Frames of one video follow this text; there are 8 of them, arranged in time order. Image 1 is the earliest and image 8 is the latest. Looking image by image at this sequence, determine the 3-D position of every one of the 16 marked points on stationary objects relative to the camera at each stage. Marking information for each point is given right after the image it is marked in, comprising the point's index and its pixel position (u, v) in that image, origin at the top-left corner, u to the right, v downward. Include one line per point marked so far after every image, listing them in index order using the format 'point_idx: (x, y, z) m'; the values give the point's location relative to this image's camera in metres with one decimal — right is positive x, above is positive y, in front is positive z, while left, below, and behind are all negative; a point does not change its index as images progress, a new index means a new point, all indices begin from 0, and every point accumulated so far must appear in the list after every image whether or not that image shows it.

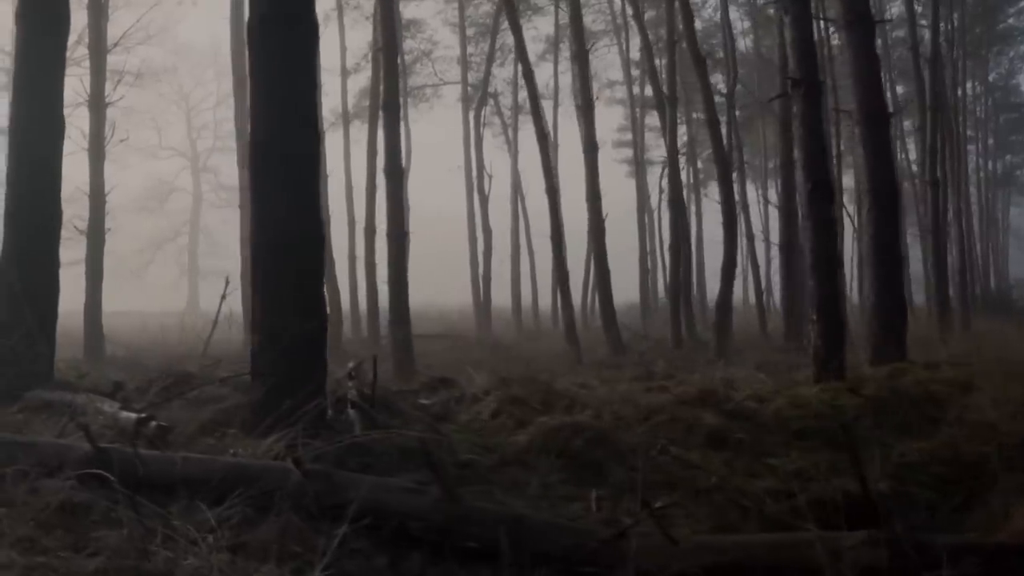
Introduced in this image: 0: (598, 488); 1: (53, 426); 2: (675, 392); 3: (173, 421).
0: (+0.6, -1.4, +6.4) m
1: (-3.4, -1.0, +6.7) m
2: (+1.6, -1.0, +8.9) m
3: (-2.5, -1.0, +6.6) m
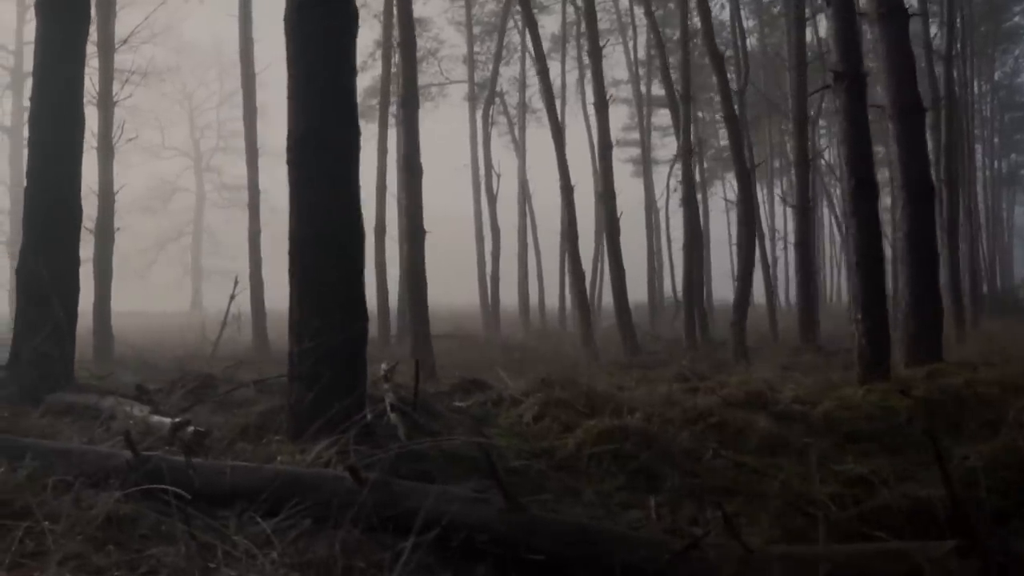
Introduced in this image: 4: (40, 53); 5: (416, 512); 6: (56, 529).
0: (+0.9, -1.4, +6.1) m
1: (-3.0, -1.0, +6.4) m
2: (+2.0, -1.0, +8.6) m
3: (-2.1, -1.0, +6.3) m
4: (-4.8, +2.3, +9.2) m
5: (-0.5, -1.1, +4.3) m
6: (-1.9, -1.0, +3.8) m
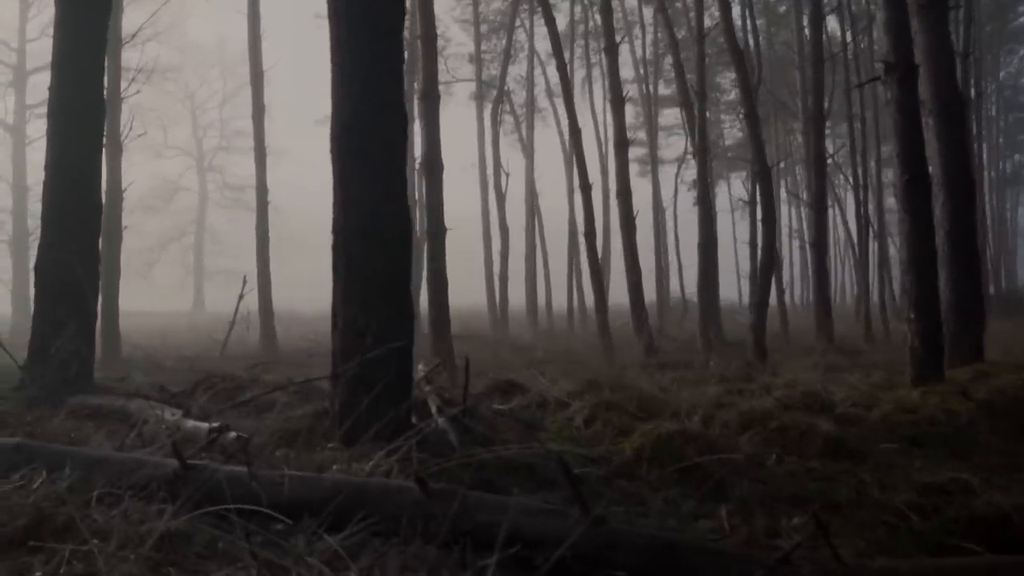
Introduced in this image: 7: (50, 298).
0: (+1.3, -1.4, +5.7) m
1: (-2.6, -1.0, +6.0) m
2: (+2.4, -1.0, +8.2) m
3: (-1.7, -0.9, +5.9) m
4: (-4.4, +2.4, +8.8) m
5: (-0.1, -1.0, +4.0) m
6: (-1.6, -1.0, +3.5) m
7: (-4.3, -0.2, +8.4) m
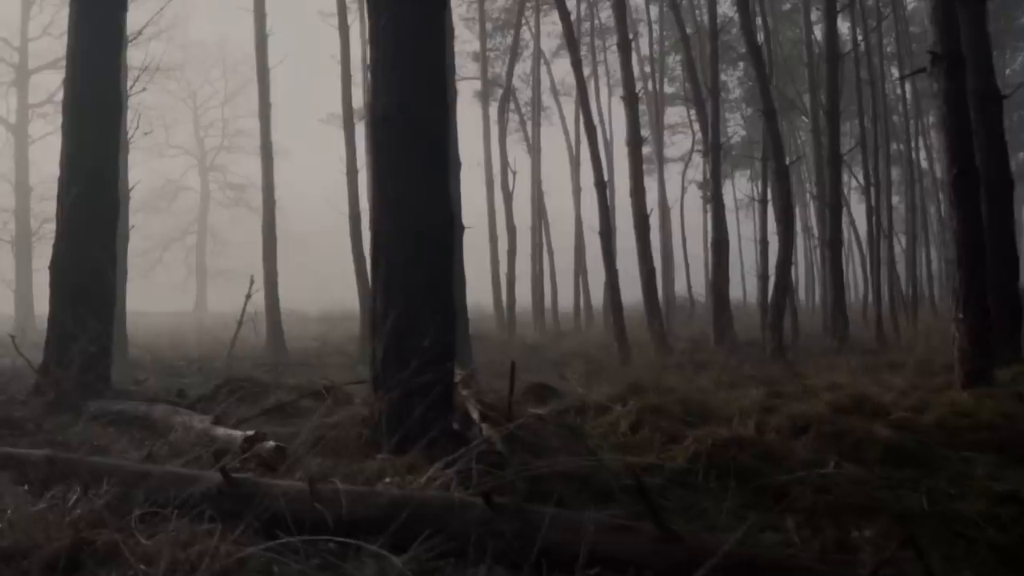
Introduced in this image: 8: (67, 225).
0: (+1.6, -1.4, +5.4) m
1: (-2.3, -1.0, +5.7) m
2: (+2.7, -1.0, +7.9) m
3: (-1.4, -0.9, +5.6) m
4: (-4.1, +2.4, +8.5) m
5: (+0.2, -1.0, +3.6) m
6: (-1.3, -1.0, +3.1) m
7: (-4.0, -0.2, +8.1) m
8: (-4.1, +0.5, +8.2) m
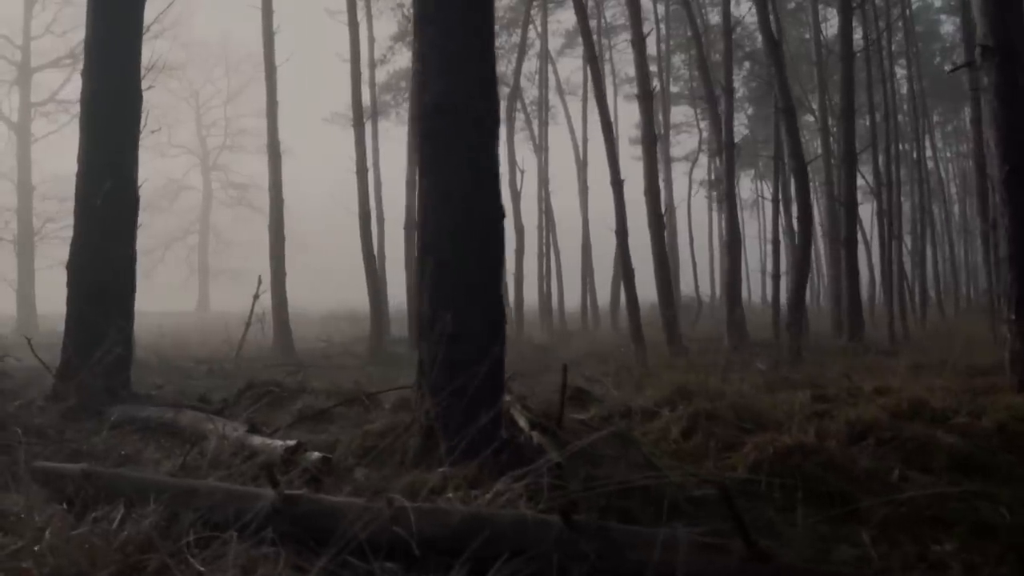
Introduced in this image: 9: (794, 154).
0: (+2.0, -1.4, +5.1) m
1: (-2.0, -1.0, +5.4) m
2: (+3.0, -1.0, +7.6) m
3: (-1.1, -0.9, +5.3) m
4: (-3.8, +2.4, +8.1) m
5: (+0.6, -1.0, +3.3) m
6: (-0.9, -1.0, +2.8) m
7: (-3.7, -0.2, +7.8) m
8: (-3.8, +0.5, +7.9) m
9: (+6.2, +3.0, +19.7) m
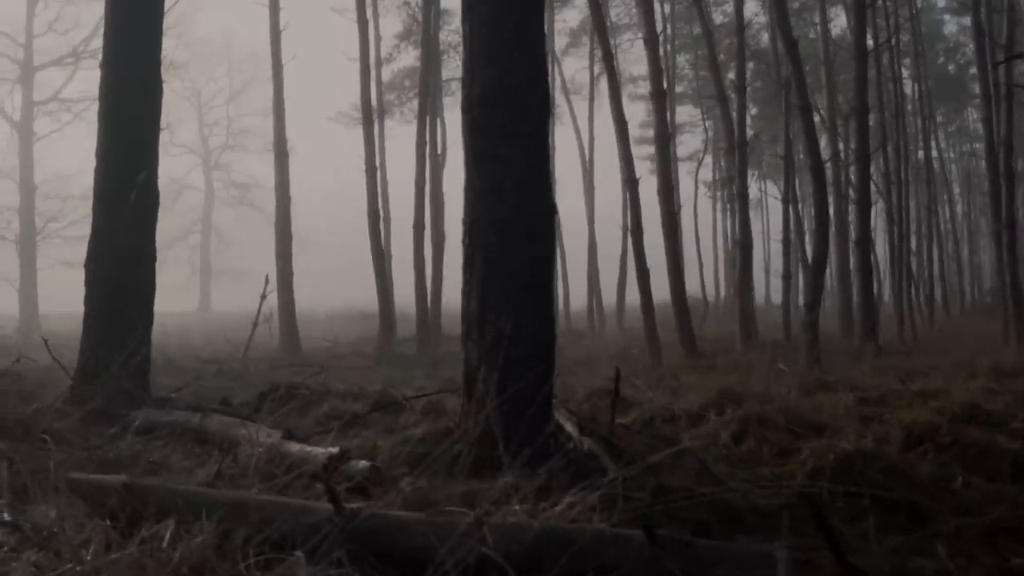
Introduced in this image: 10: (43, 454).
0: (+2.2, -1.4, +4.8) m
1: (-1.7, -1.0, +5.1) m
2: (+3.3, -1.0, +7.3) m
3: (-0.8, -0.9, +5.0) m
4: (-3.5, +2.4, +7.9) m
5: (+0.8, -1.0, +3.0) m
6: (-0.6, -1.0, +2.6) m
7: (-3.4, -0.1, +7.5) m
8: (-3.5, +0.5, +7.6) m
9: (+6.5, +3.0, +19.5) m
10: (-2.7, -0.9, +5.1) m
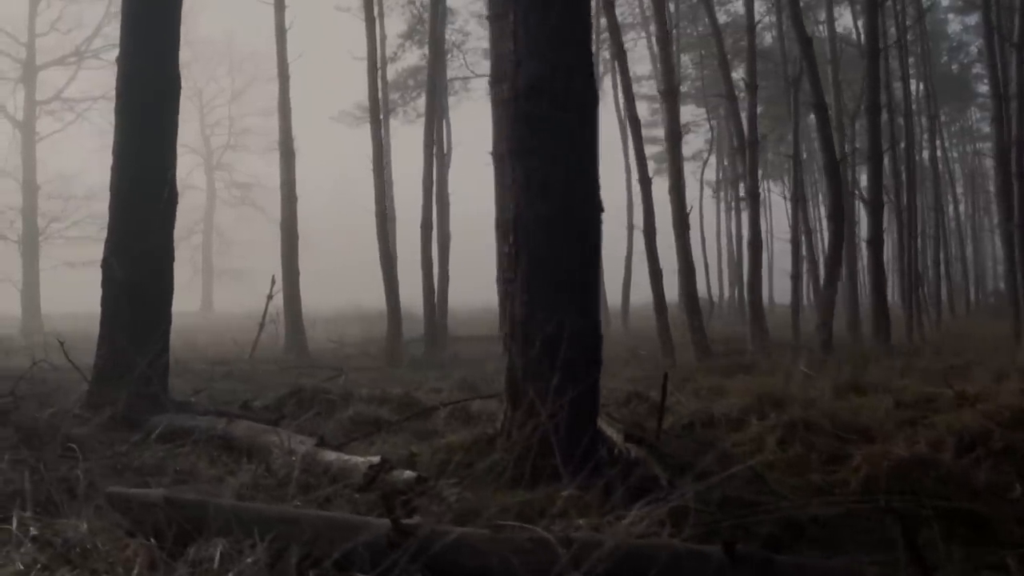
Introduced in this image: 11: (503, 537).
0: (+2.5, -1.4, +4.6) m
1: (-1.5, -1.0, +4.9) m
2: (+3.5, -1.0, +7.1) m
3: (-0.6, -0.9, +4.8) m
4: (-3.3, +2.4, +7.7) m
5: (+1.1, -1.0, +2.8) m
6: (-0.4, -1.0, +2.3) m
7: (-3.2, -0.2, +7.3) m
8: (-3.3, +0.5, +7.4) m
9: (+6.7, +3.0, +19.3) m
10: (-2.4, -0.9, +4.9) m
11: (0.0, -0.9, +3.1) m
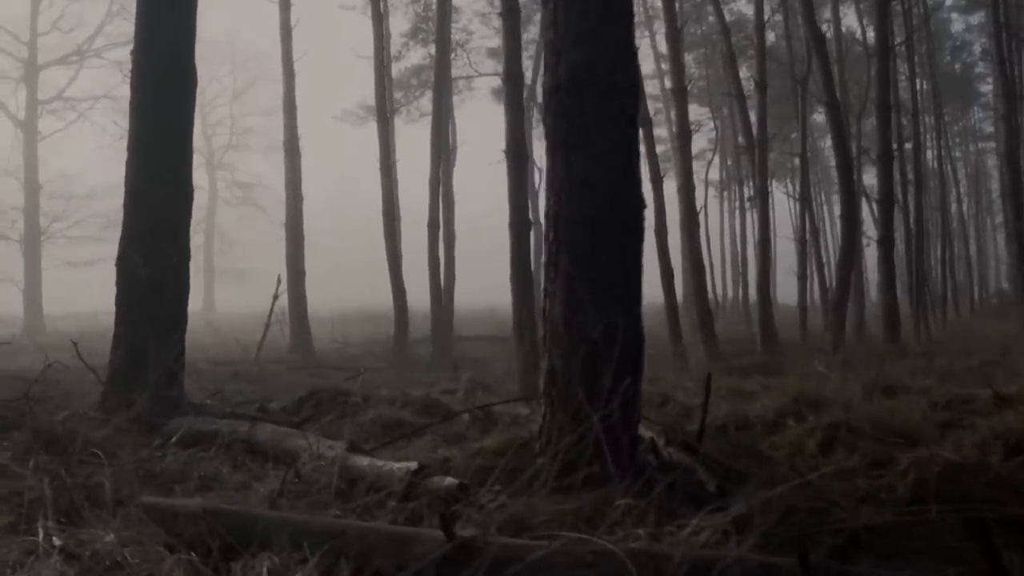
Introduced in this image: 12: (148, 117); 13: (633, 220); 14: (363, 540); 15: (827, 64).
0: (+2.7, -1.3, +4.4) m
1: (-1.3, -1.0, +4.7) m
2: (+3.7, -1.0, +6.9) m
3: (-0.4, -0.9, +4.6) m
4: (-3.1, +2.4, +7.5) m
5: (+1.3, -1.0, +2.6) m
6: (-0.2, -1.0, +2.2) m
7: (-3.0, -0.1, +7.1) m
8: (-3.1, +0.5, +7.2) m
9: (+6.9, +3.0, +19.1) m
10: (-2.2, -0.9, +4.7) m
11: (+0.2, -0.9, +2.9) m
12: (-3.0, +1.4, +7.4) m
13: (+0.6, +0.4, +4.6) m
14: (-0.5, -0.8, +3.0) m
15: (+6.7, +4.8, +19.0) m
